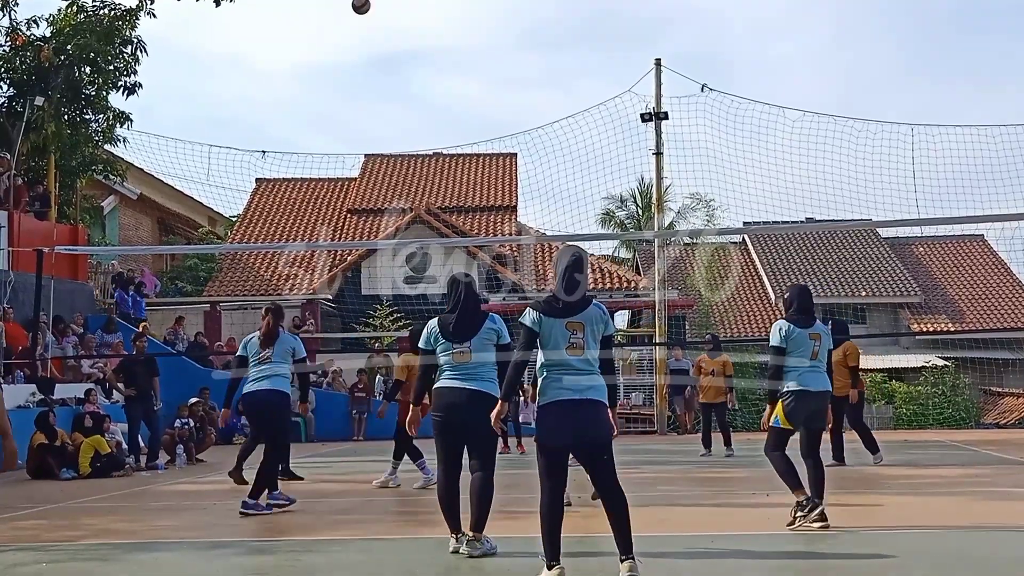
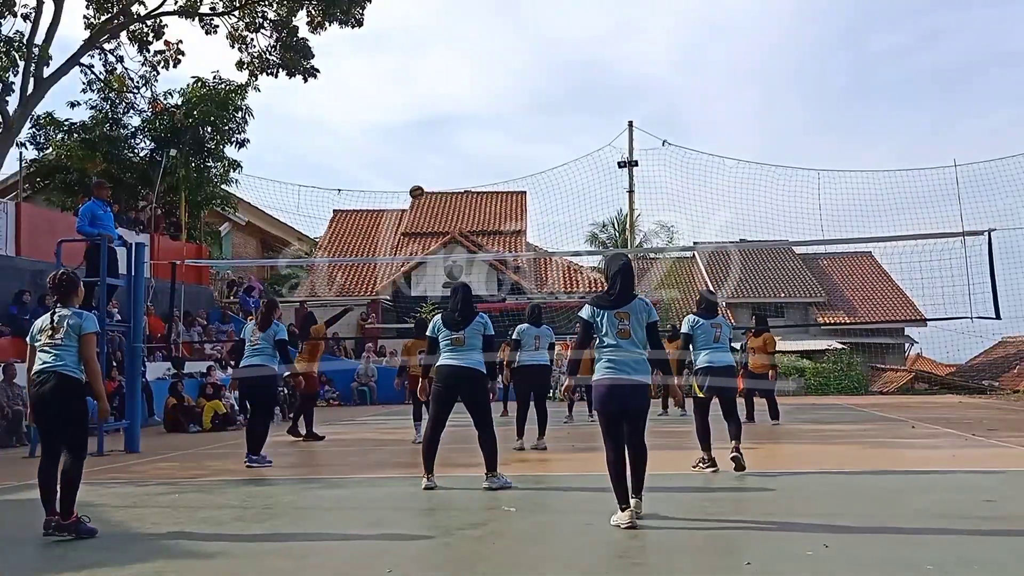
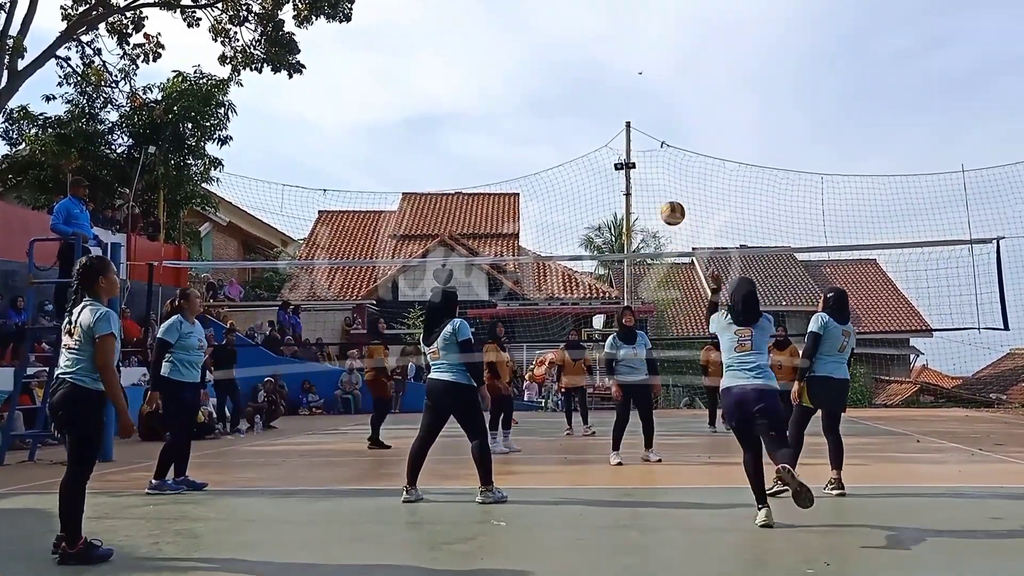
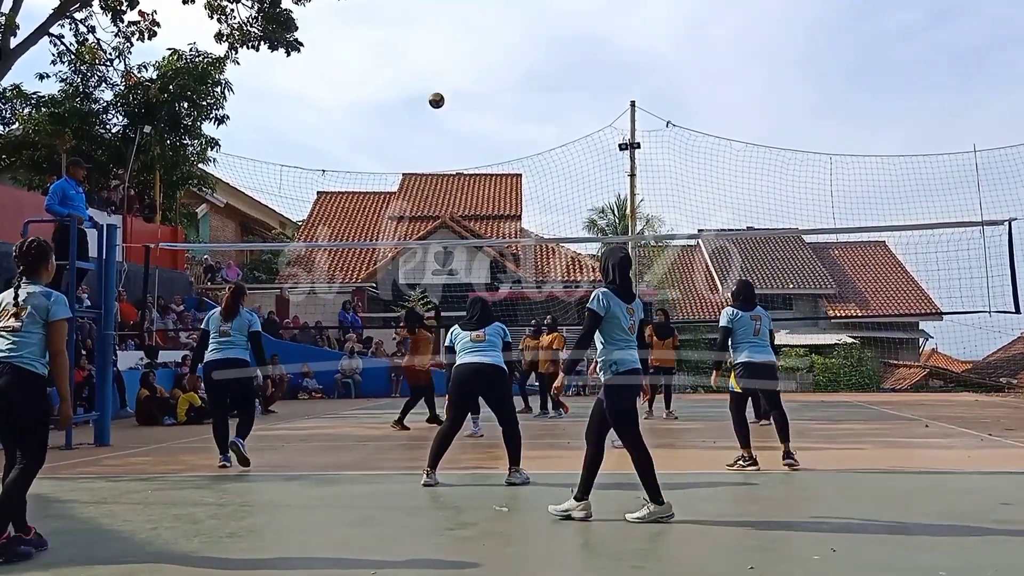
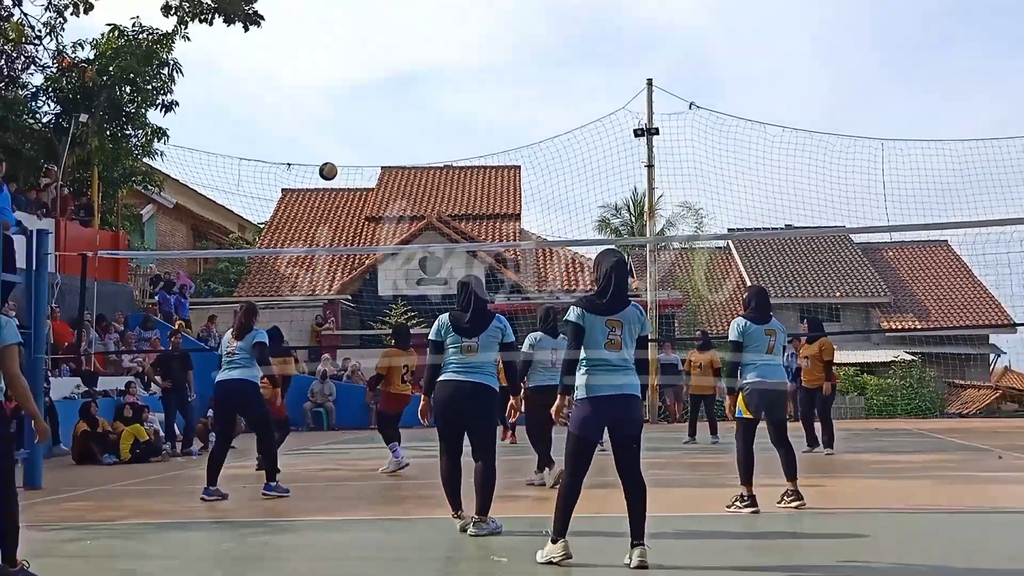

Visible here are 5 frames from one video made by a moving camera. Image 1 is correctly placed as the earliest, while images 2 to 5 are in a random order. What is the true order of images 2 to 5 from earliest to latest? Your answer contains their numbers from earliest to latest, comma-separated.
5, 2, 3, 4
